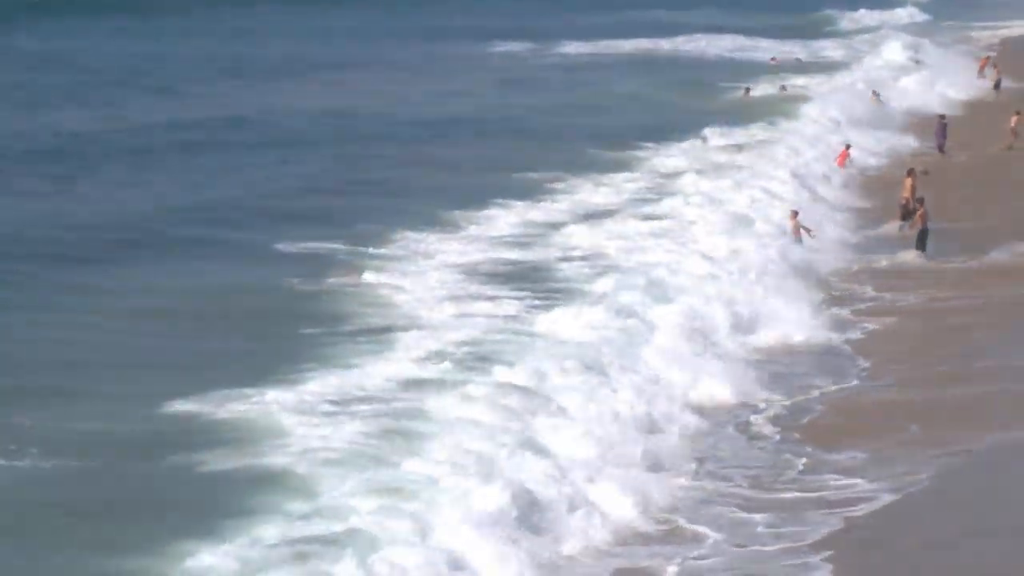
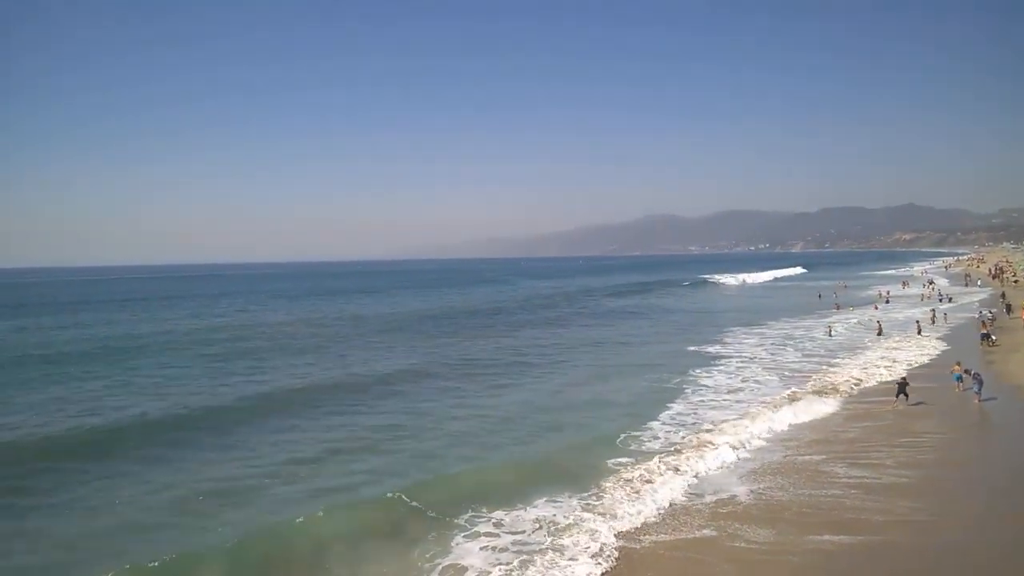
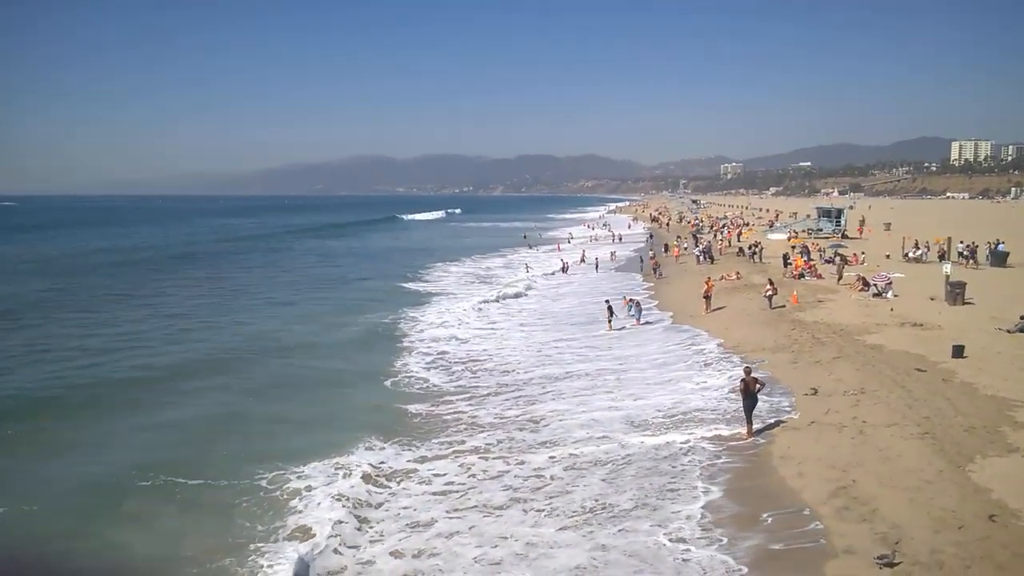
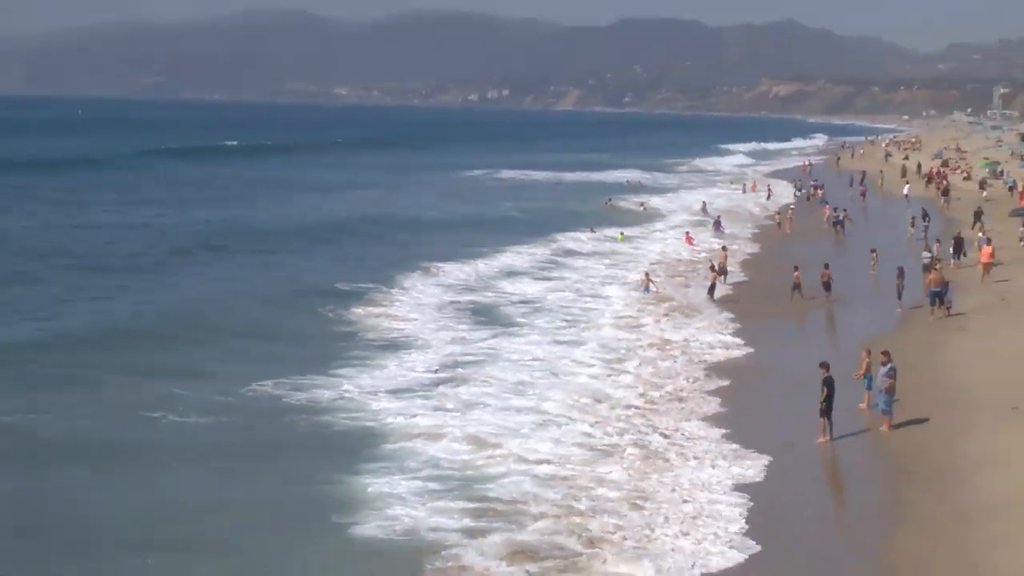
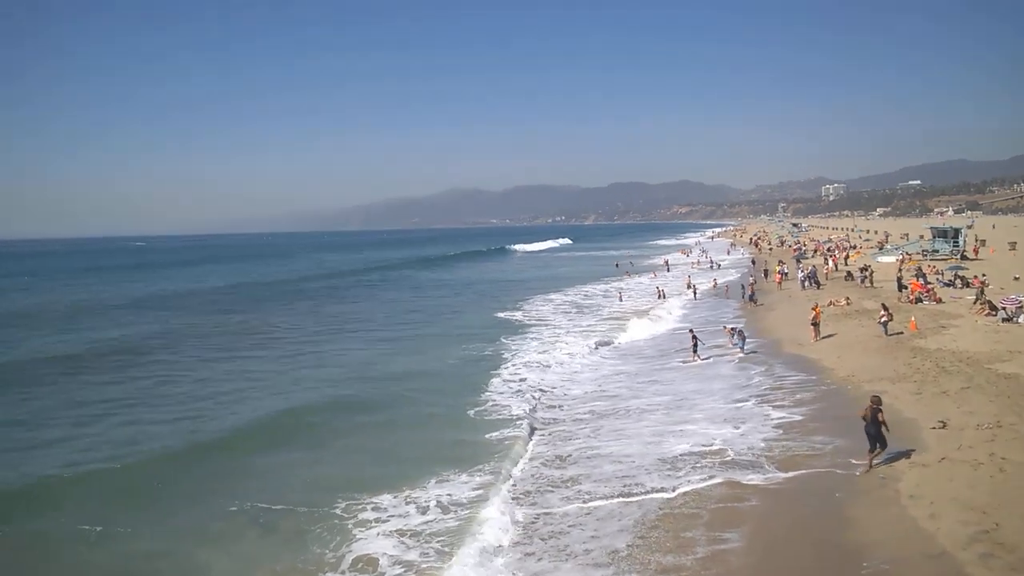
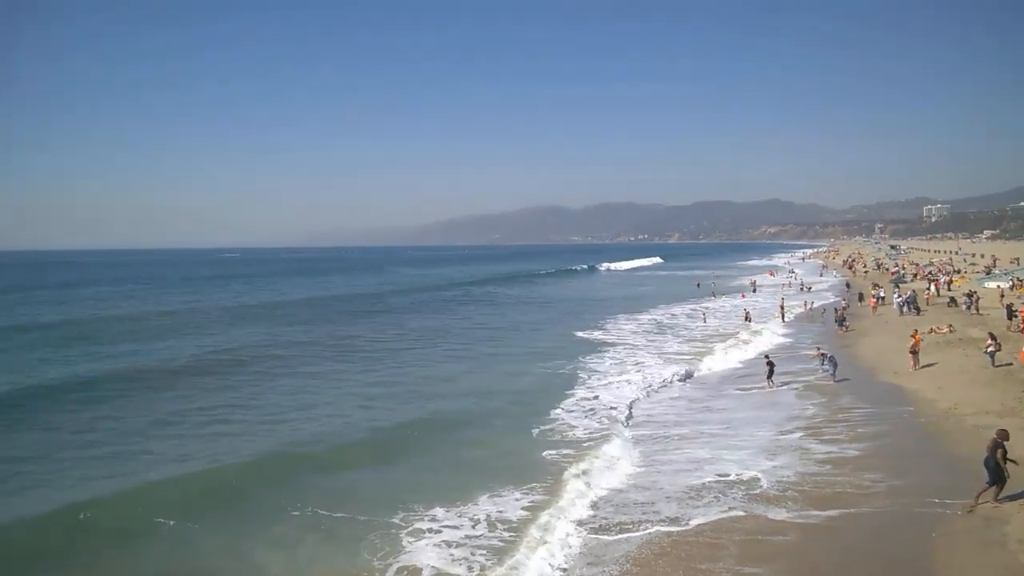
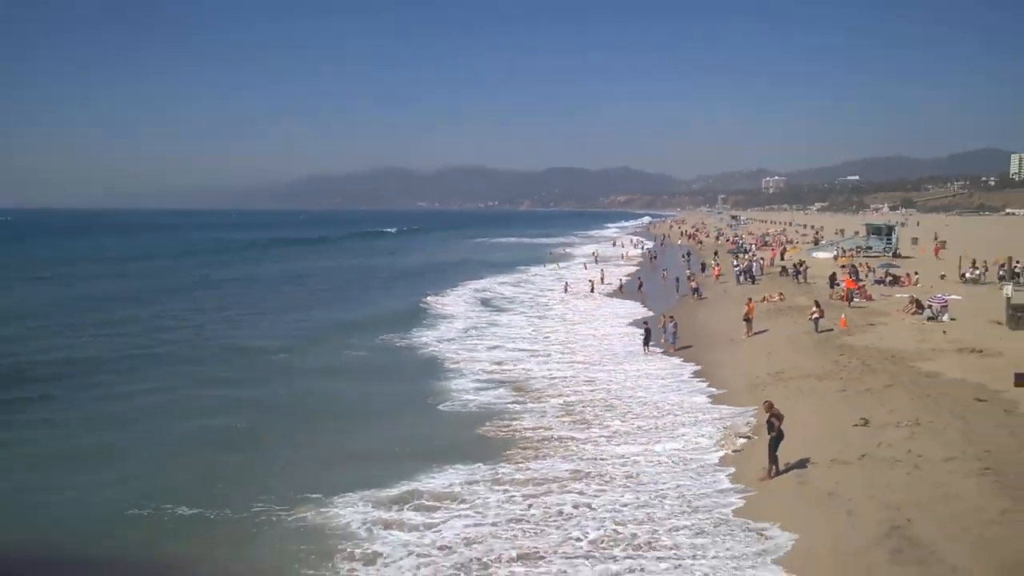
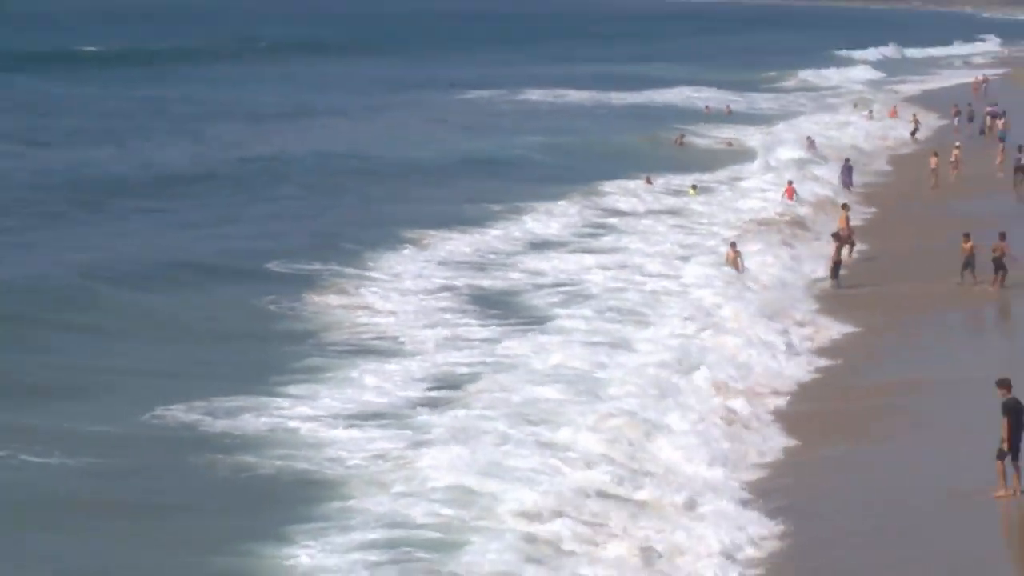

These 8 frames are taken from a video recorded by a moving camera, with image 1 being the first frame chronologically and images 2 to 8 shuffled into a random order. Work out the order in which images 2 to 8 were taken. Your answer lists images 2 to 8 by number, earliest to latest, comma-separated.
8, 4, 7, 3, 5, 6, 2
